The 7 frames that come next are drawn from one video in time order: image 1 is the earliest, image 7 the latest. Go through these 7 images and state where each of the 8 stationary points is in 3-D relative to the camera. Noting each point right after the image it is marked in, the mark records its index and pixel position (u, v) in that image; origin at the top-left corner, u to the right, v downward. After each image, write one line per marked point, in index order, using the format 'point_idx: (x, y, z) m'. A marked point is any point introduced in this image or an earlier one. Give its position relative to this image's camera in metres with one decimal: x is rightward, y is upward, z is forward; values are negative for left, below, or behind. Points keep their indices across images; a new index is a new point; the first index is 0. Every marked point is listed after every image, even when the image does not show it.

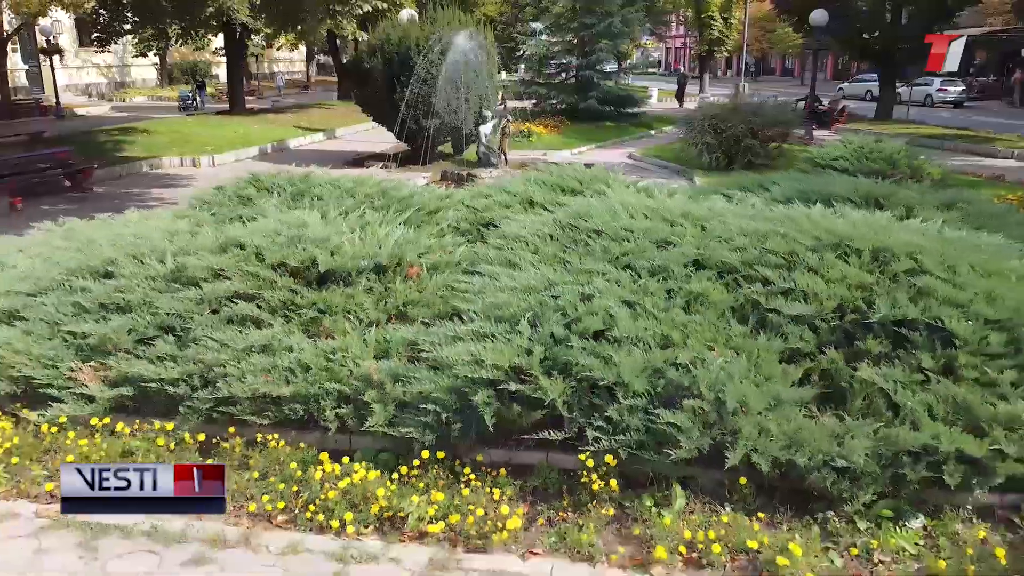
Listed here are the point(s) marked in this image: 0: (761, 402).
0: (+0.7, -0.3, +2.8) m
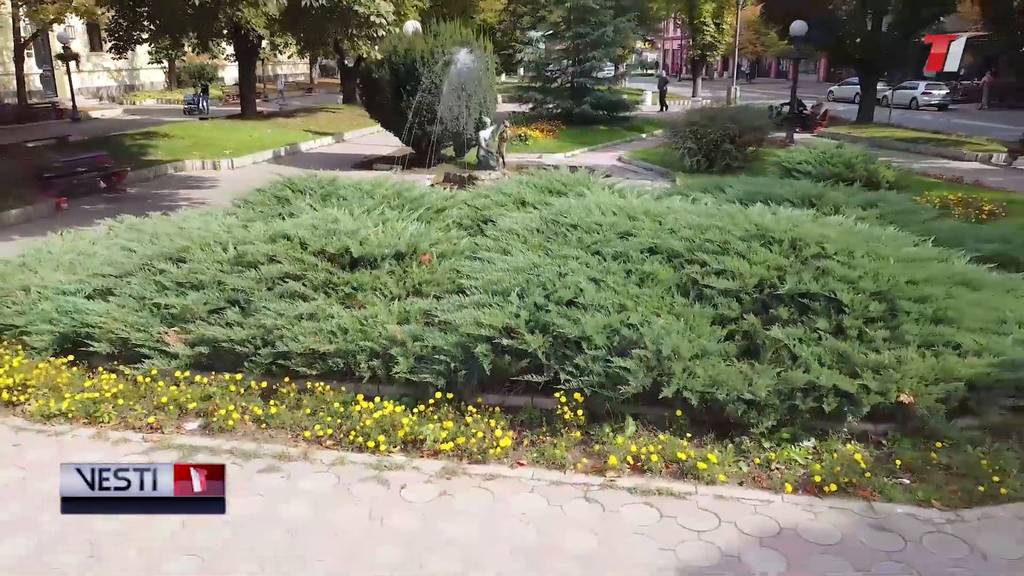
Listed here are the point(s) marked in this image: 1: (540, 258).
0: (+0.7, -0.2, +3.7) m
1: (+0.1, +0.1, +4.5) m
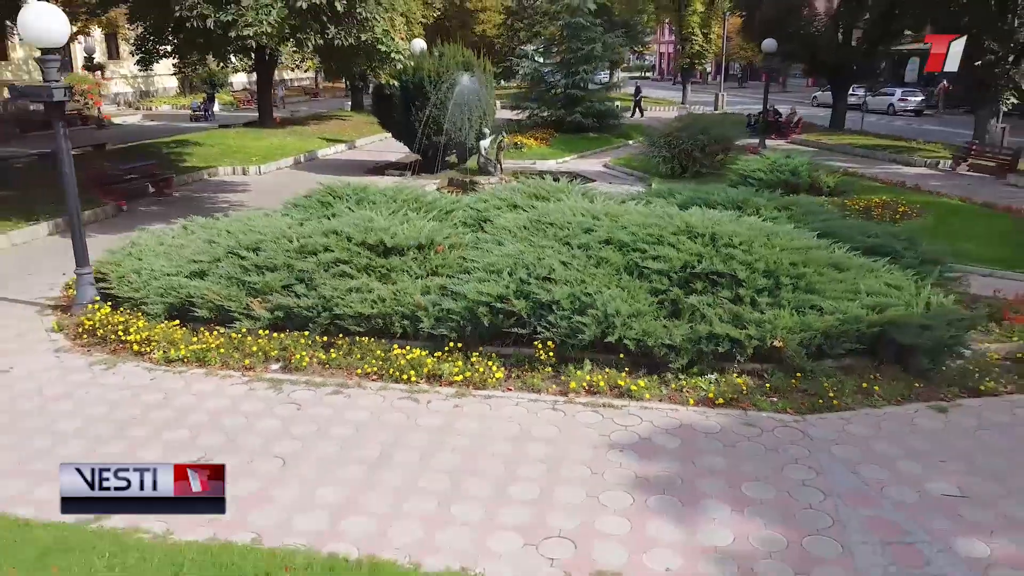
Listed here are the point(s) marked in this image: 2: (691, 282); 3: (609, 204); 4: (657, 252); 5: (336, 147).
0: (+0.6, -0.1, +5.3) m
1: (+0.1, +0.3, +6.0) m
2: (+1.1, 0.0, +5.6) m
3: (+0.7, +0.6, +6.9) m
4: (+0.9, +0.2, +5.8) m
5: (-3.3, +2.6, +17.6) m
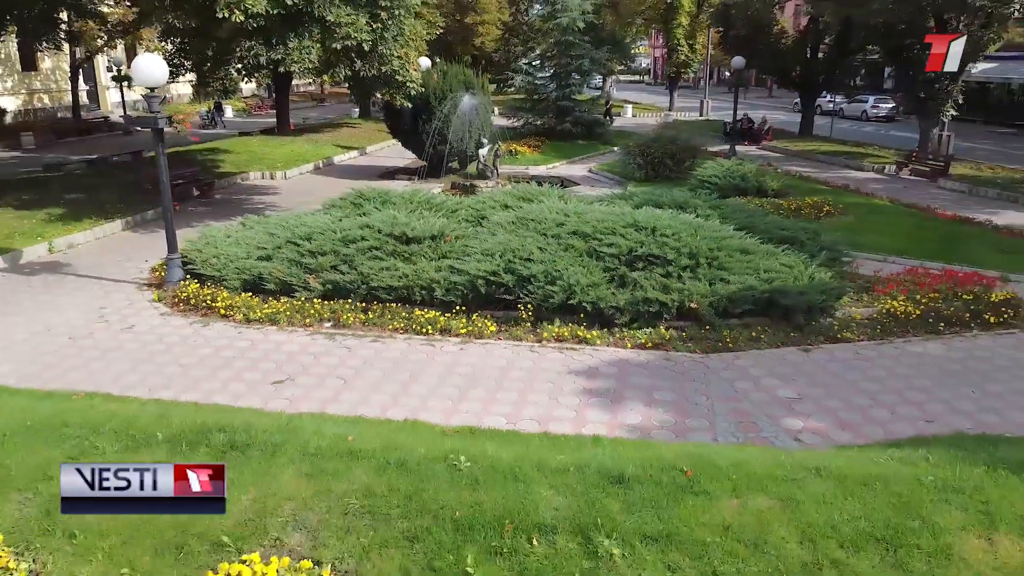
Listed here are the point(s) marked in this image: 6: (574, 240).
0: (+0.6, 0.0, +7.2) m
1: (0.0, +0.4, +8.0) m
2: (+1.0, +0.2, +7.5) m
3: (+0.6, +0.8, +8.8) m
4: (+0.8, +0.4, +7.7) m
5: (-3.4, +2.8, +19.5) m
6: (+0.5, +0.4, +7.8) m
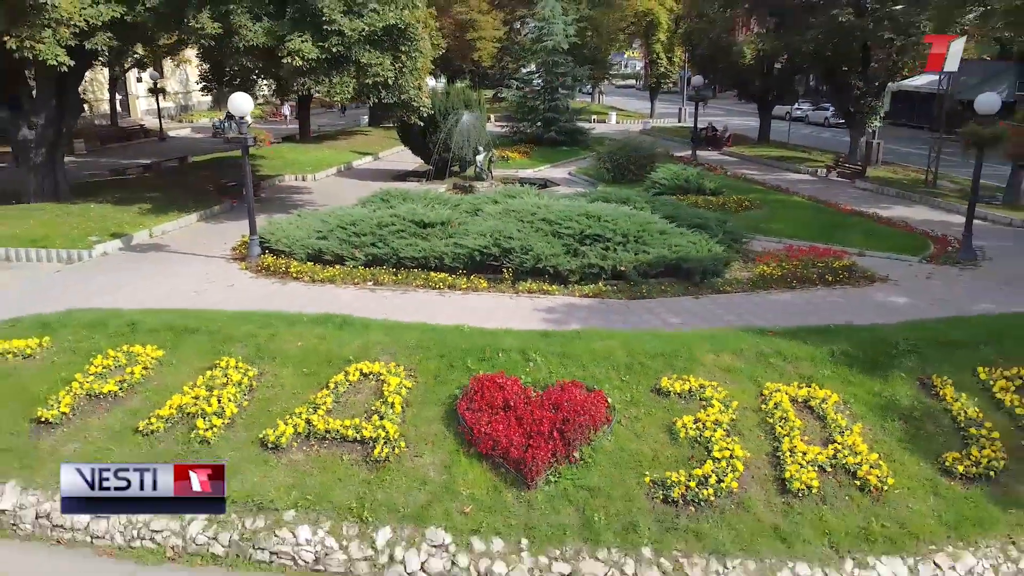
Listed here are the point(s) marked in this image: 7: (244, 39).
0: (+0.4, +0.4, +10.4) m
1: (-0.2, +0.8, +11.2) m
2: (+0.8, +0.6, +10.8) m
3: (+0.5, +1.1, +12.1) m
4: (+0.6, +0.7, +11.0) m
5: (-3.6, +3.1, +22.7) m
6: (+0.4, +0.7, +11.1) m
7: (-3.5, +3.3, +12.4) m
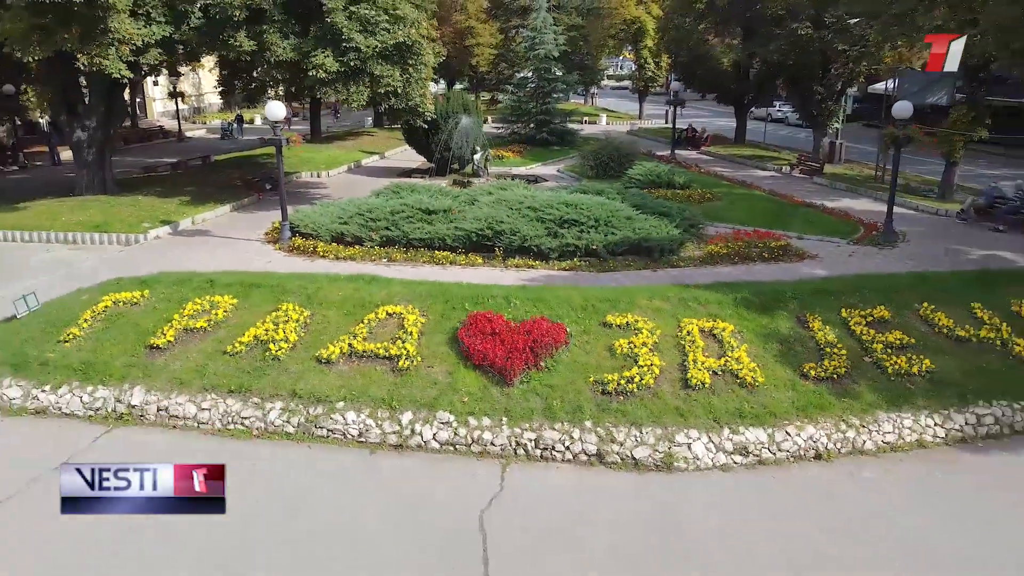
0: (+0.3, +0.7, +12.6) m
1: (-0.3, +1.1, +13.4) m
2: (+0.7, +0.9, +12.9) m
3: (+0.3, +1.4, +14.2) m
4: (+0.5, +1.1, +13.1) m
5: (-3.7, +3.5, +24.9) m
6: (+0.2, +1.1, +13.2) m
7: (-3.7, +3.6, +14.6) m
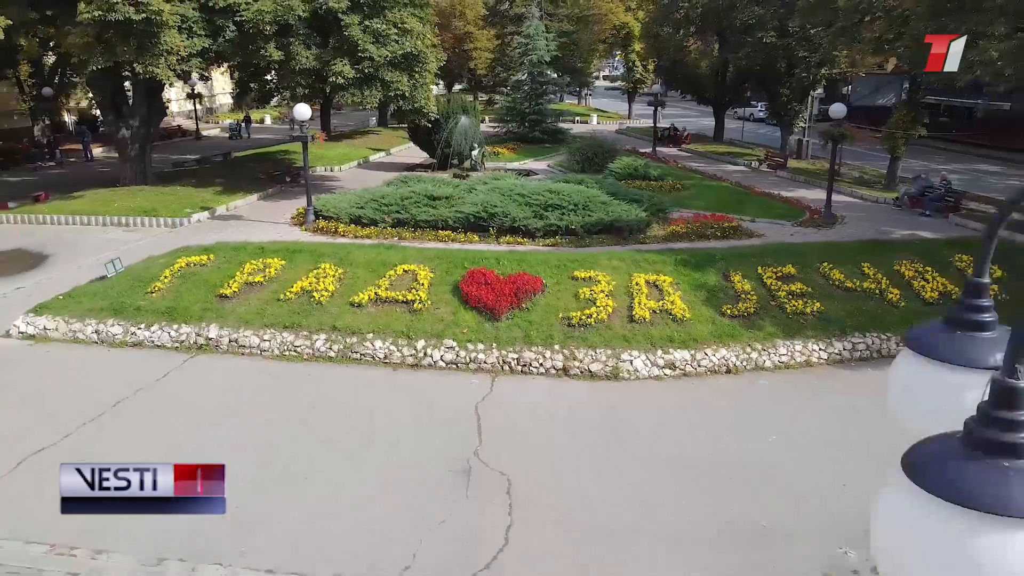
0: (+0.2, +1.1, +14.9) m
1: (-0.4, +1.5, +15.6) m
2: (+0.6, +1.3, +15.2) m
3: (+0.2, +1.9, +16.5) m
4: (+0.4, +1.5, +15.4) m
5: (-3.8, +3.9, +27.2) m
6: (+0.1, +1.5, +15.5) m
7: (-3.8, +4.0, +16.8) m
